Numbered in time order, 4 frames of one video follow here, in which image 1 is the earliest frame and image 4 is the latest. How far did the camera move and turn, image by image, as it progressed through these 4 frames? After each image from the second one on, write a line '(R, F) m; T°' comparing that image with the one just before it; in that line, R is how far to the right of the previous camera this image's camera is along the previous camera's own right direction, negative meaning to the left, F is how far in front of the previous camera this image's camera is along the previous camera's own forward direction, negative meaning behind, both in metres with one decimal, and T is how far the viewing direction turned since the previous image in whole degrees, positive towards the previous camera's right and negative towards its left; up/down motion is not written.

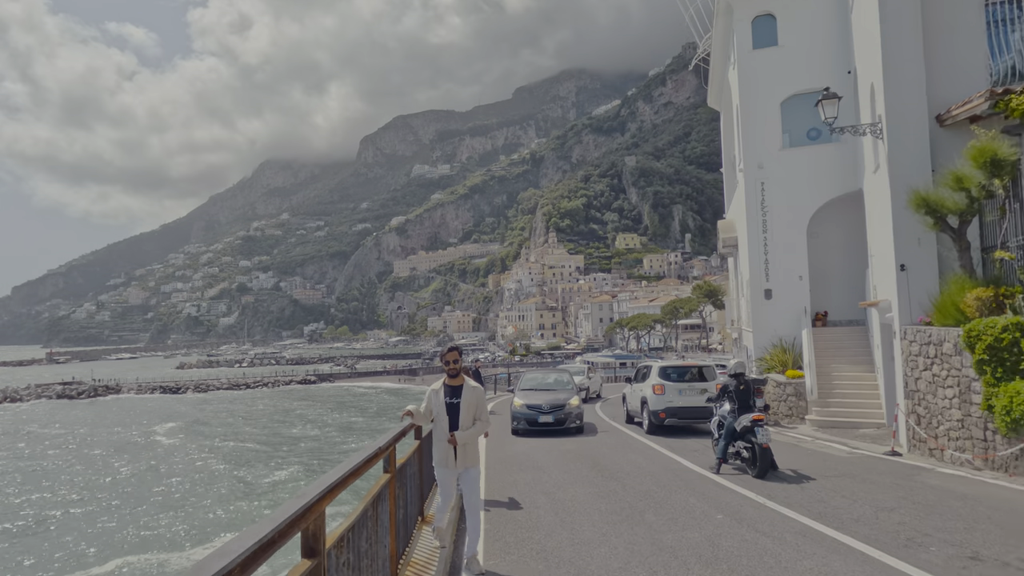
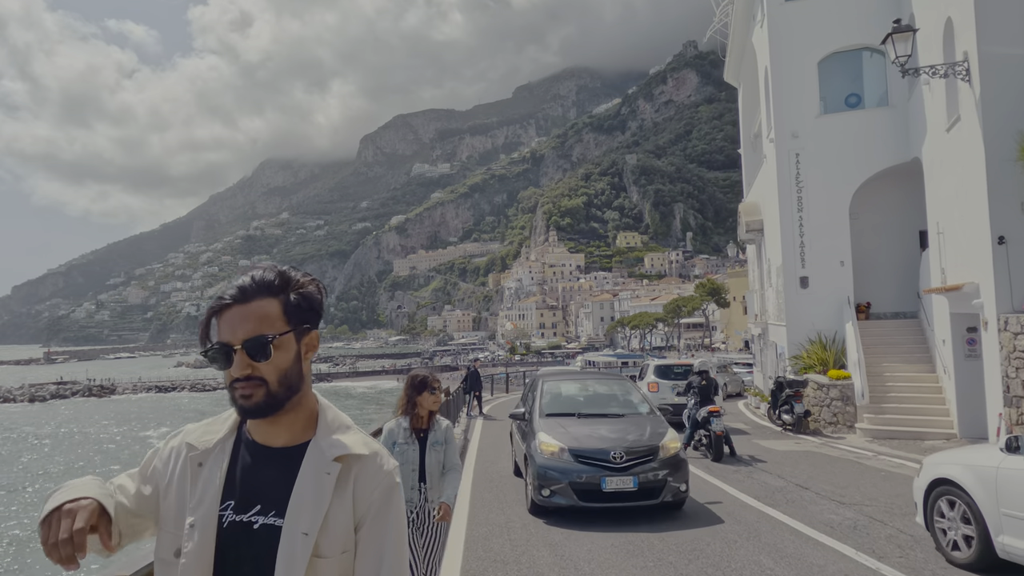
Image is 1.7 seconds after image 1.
(0.0, +1.1) m; 0°
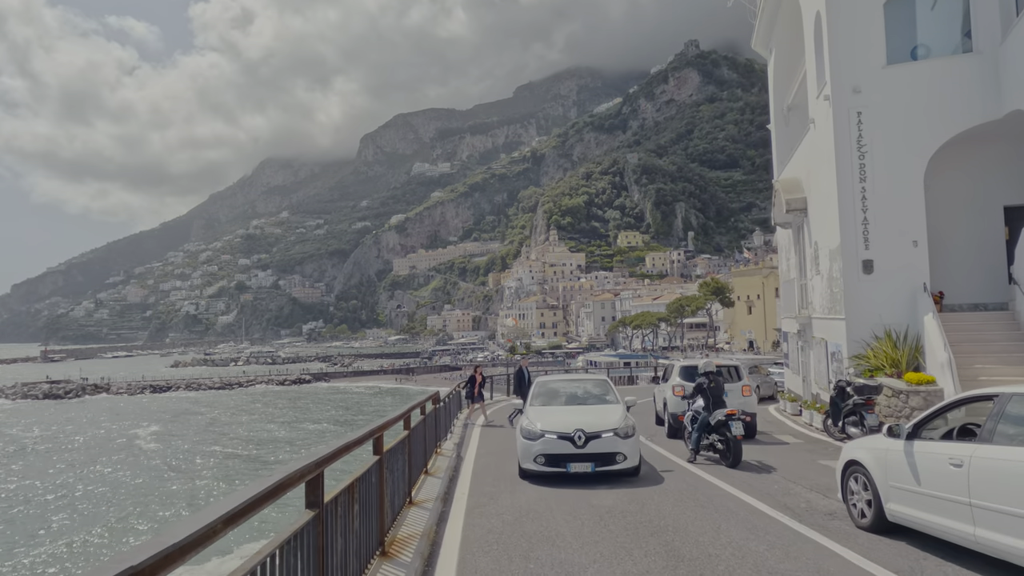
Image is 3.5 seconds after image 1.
(0.0, +1.3) m; 0°
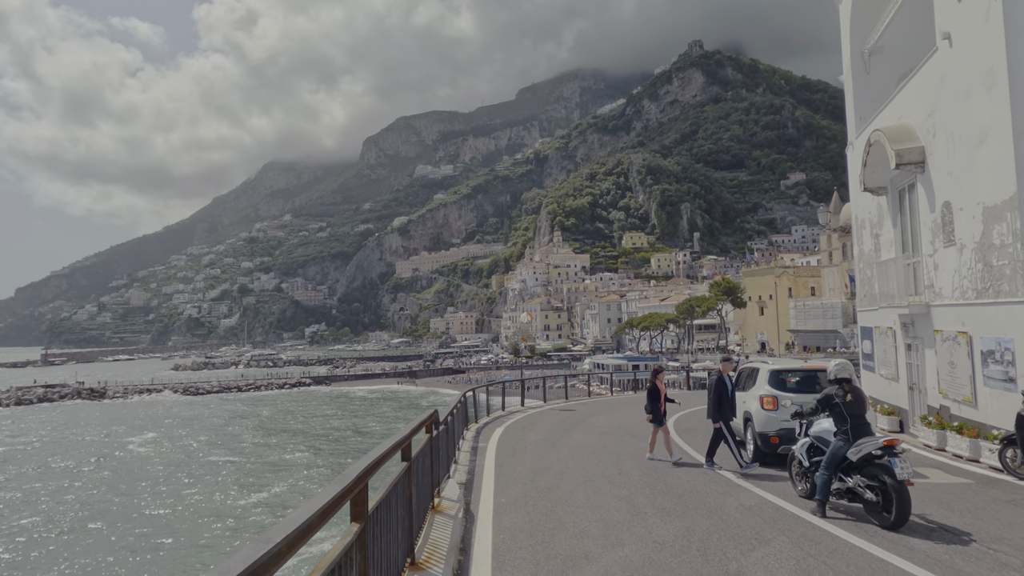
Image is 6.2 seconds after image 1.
(-0.2, +1.9) m; 0°
